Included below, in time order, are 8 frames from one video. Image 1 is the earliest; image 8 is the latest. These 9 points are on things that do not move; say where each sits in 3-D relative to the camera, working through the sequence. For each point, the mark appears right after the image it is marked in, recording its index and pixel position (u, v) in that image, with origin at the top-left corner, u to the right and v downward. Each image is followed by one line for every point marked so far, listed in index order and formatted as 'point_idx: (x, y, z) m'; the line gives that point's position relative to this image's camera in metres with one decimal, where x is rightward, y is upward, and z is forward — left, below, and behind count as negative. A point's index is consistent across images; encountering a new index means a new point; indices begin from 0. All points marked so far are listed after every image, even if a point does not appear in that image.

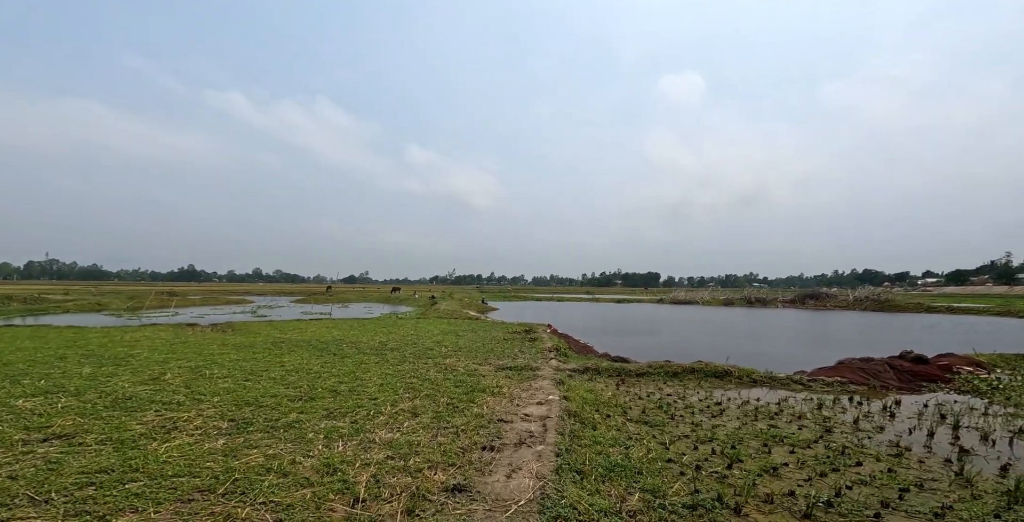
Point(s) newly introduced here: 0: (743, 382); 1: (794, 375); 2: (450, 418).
0: (+6.6, -3.5, +12.7) m
1: (+8.2, -3.3, +12.7) m
2: (-1.2, -3.0, +8.4) m
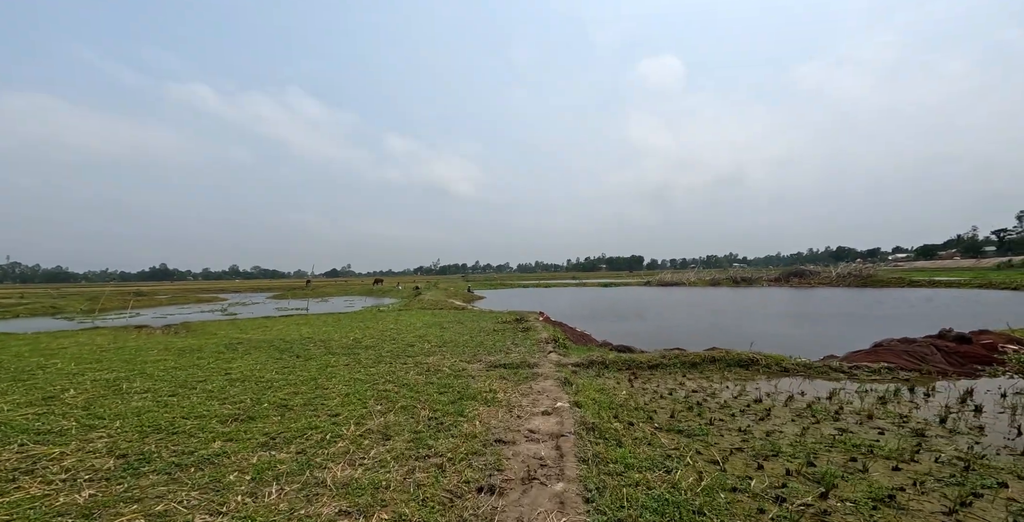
0: (+6.5, -2.8, +11.0) m
1: (+8.1, -2.5, +11.1) m
2: (-1.2, -2.6, +6.4) m
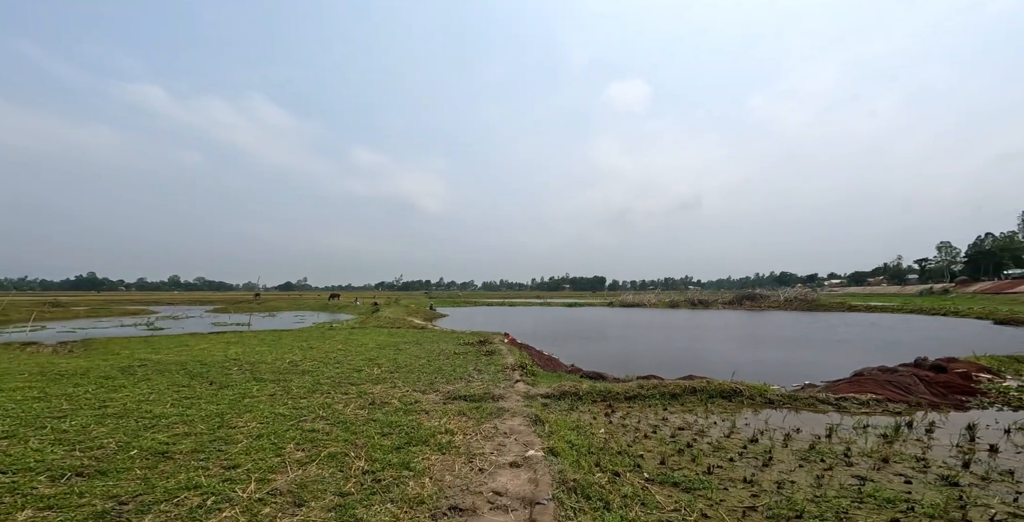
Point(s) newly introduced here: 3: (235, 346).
0: (+5.6, -3.3, +10.0) m
1: (+7.2, -3.1, +10.3) m
2: (-1.6, -2.7, +4.8) m
3: (-10.9, -3.3, +17.1) m
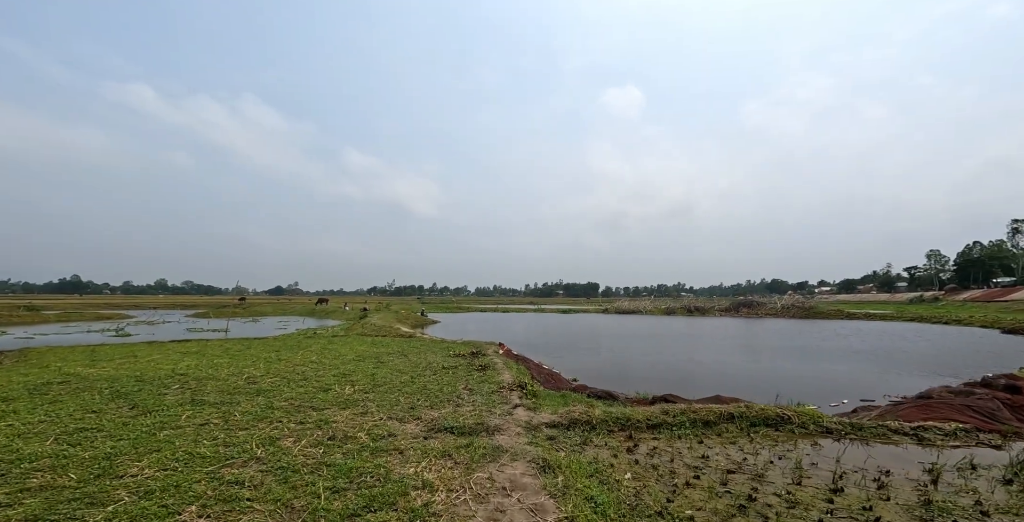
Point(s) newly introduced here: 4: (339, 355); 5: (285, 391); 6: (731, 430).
0: (+5.6, -3.2, +8.2) m
1: (+7.1, -3.1, +8.4) m
2: (-1.5, -2.6, +2.8) m
3: (-11.0, -3.3, +15.0) m
4: (-6.7, -3.7, +16.7) m
5: (-5.3, -3.0, +10.2) m
6: (+4.2, -3.2, +8.3) m
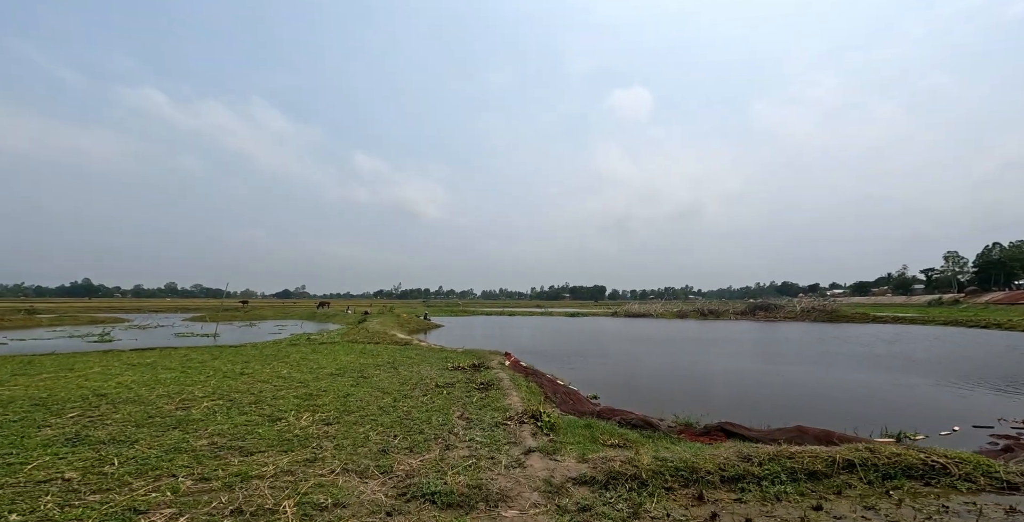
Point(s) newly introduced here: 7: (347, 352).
0: (+5.7, -3.0, +5.4) m
1: (+7.3, -2.8, +5.6) m
2: (-1.5, -2.3, +0.2) m
3: (-10.8, -3.1, +12.5) m
4: (-6.4, -3.5, +14.1) m
5: (-5.1, -2.8, +7.6) m
6: (+4.3, -3.0, +5.6) m
7: (-7.0, -3.8, +18.5) m
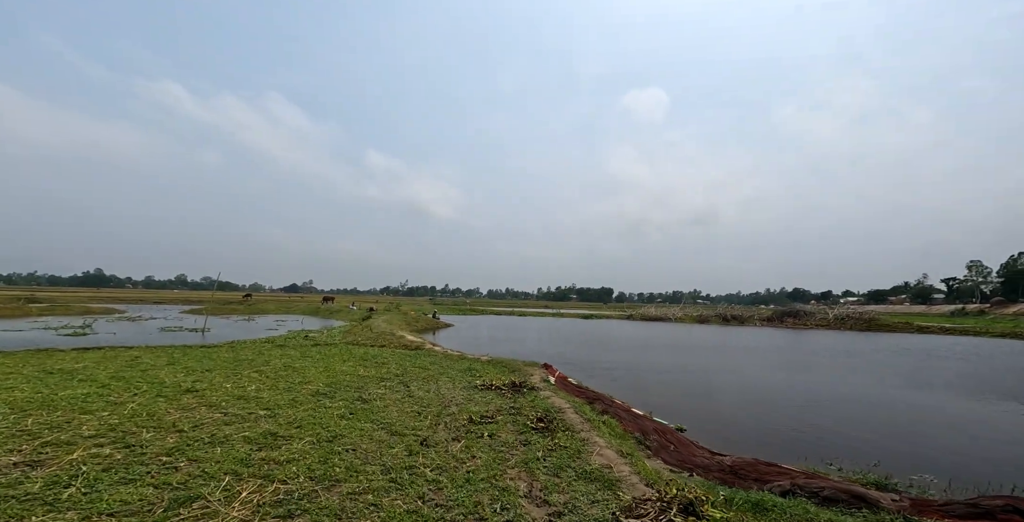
0: (+6.9, -2.7, +1.4) m
1: (+8.5, -2.5, +1.6) m
2: (-0.4, -1.8, -3.7) m
3: (-9.5, -2.4, +8.7) m
4: (-5.1, -2.9, +10.3) m
5: (-3.9, -2.3, +3.8) m
6: (+5.5, -2.6, +1.6) m
7: (-5.6, -3.2, +14.6) m
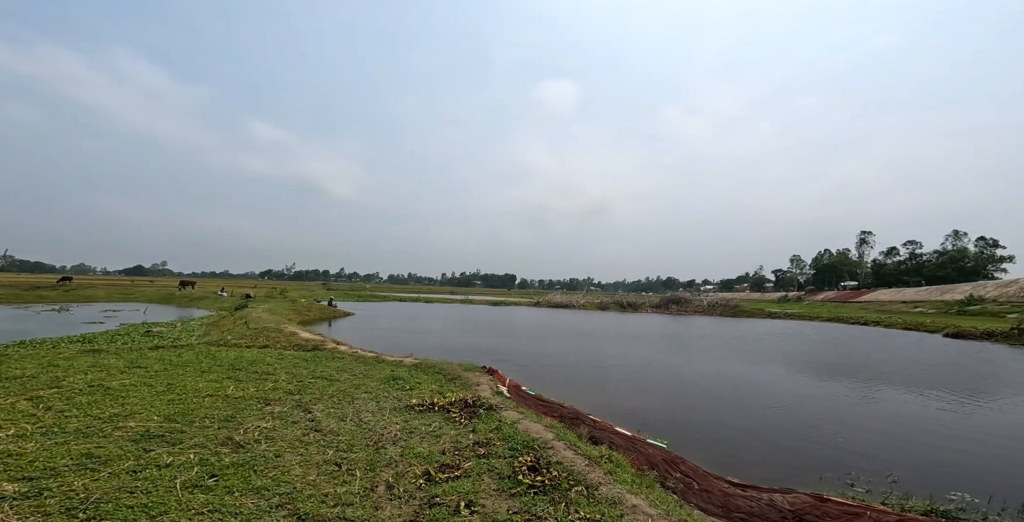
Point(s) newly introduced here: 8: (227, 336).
0: (+8.0, -2.7, +0.6) m
1: (+9.5, -2.6, +1.1) m
2: (+2.2, -1.9, -6.1) m
3: (-9.6, -1.9, +3.9) m
4: (-5.8, -2.4, +6.4) m
5: (-3.1, -2.0, +0.4) m
6: (+6.6, -2.6, +0.4) m
7: (-7.3, -2.6, +10.5) m
8: (-10.7, -2.8, +16.4) m
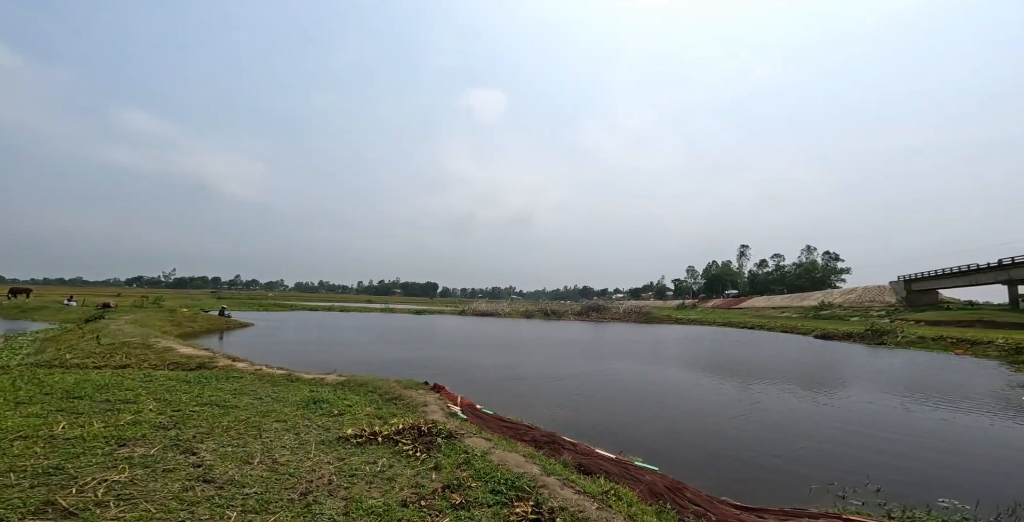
0: (+8.7, -2.6, +0.7) m
1: (+10.1, -2.5, +1.6) m
2: (+4.2, -1.5, -6.9) m
3: (-9.2, -1.6, +0.8) m
4: (-5.9, -2.2, +4.0) m
5: (-2.1, -1.7, -1.5) m
6: (+7.4, -2.4, +0.3) m
7: (-8.1, -2.4, +7.7) m
8: (-12.5, -2.7, +12.9) m
